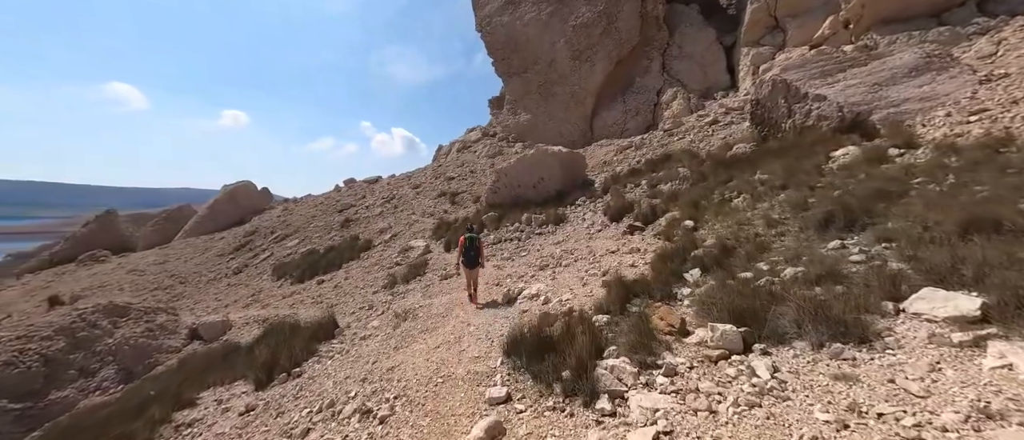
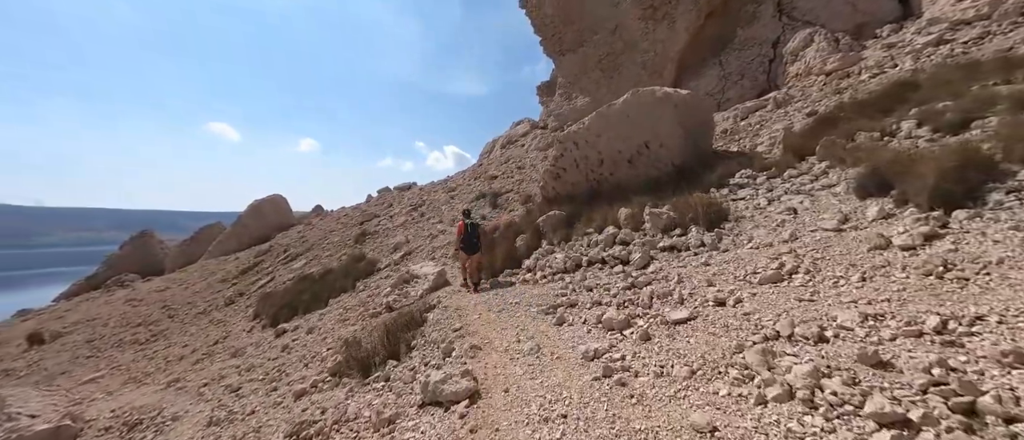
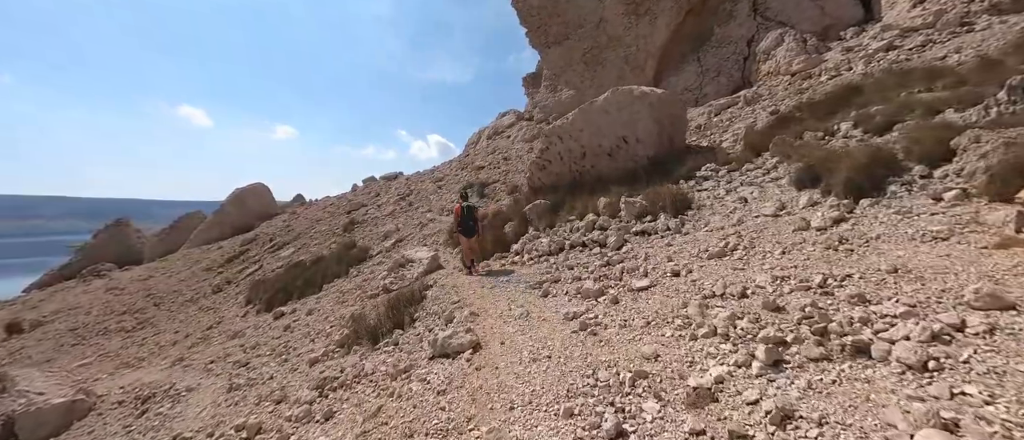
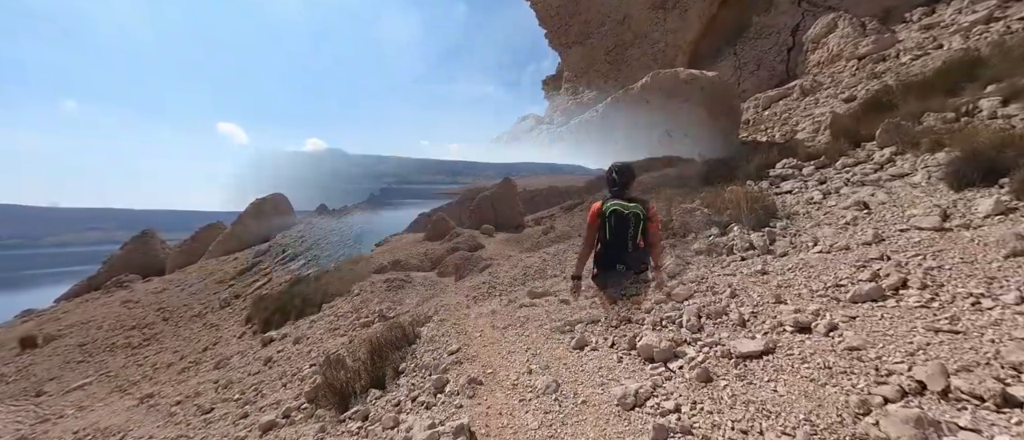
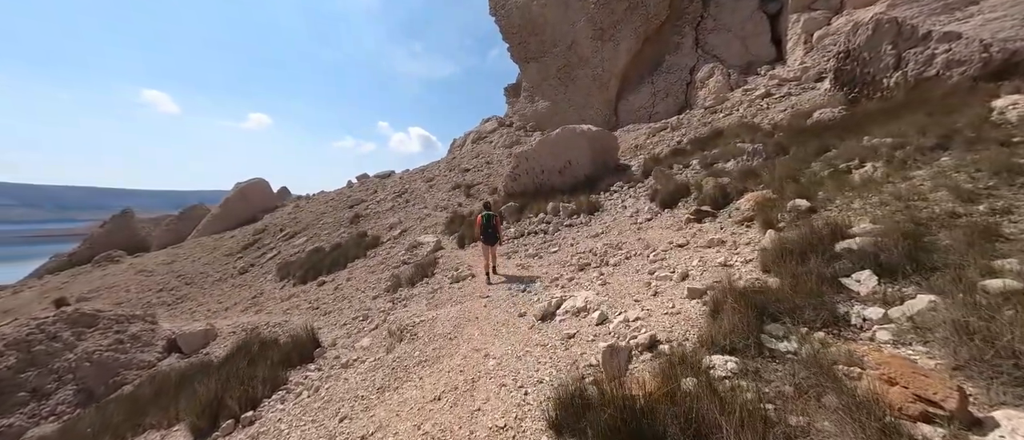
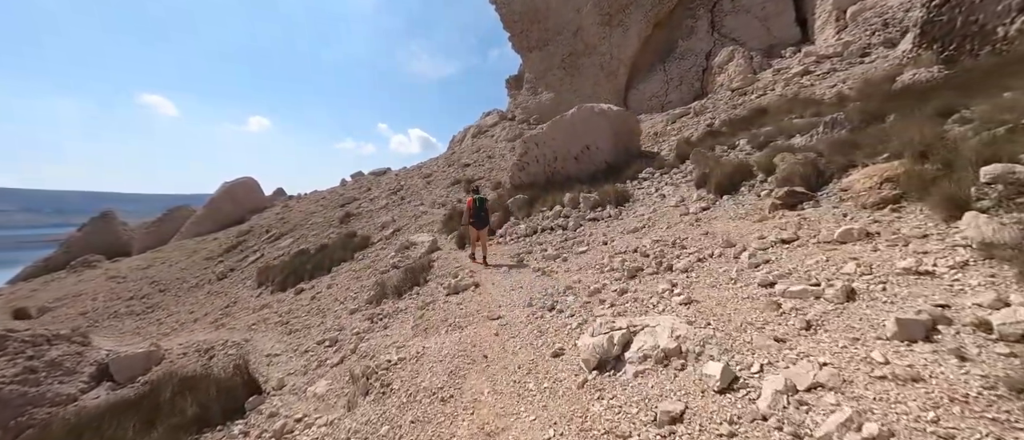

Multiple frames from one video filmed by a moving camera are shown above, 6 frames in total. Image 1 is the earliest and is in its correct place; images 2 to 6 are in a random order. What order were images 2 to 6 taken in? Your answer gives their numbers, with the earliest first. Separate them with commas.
5, 6, 3, 2, 4
